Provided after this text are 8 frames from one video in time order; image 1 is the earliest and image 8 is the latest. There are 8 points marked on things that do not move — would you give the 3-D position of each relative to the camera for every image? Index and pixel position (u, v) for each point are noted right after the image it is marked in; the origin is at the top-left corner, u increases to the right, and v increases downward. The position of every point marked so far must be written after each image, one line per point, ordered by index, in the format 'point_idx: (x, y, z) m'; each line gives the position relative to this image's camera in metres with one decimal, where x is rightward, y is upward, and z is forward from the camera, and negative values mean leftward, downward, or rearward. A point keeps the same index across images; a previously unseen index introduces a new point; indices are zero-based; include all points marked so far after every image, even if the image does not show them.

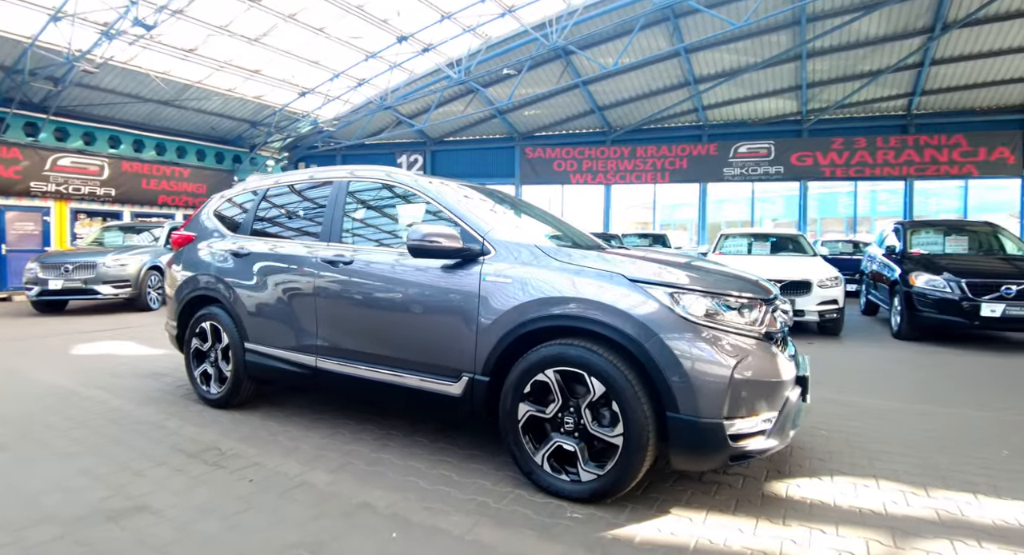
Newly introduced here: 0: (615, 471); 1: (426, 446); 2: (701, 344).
0: (+0.5, -0.9, +2.4) m
1: (-0.5, -1.1, +3.2) m
2: (+0.9, -0.3, +2.3) m
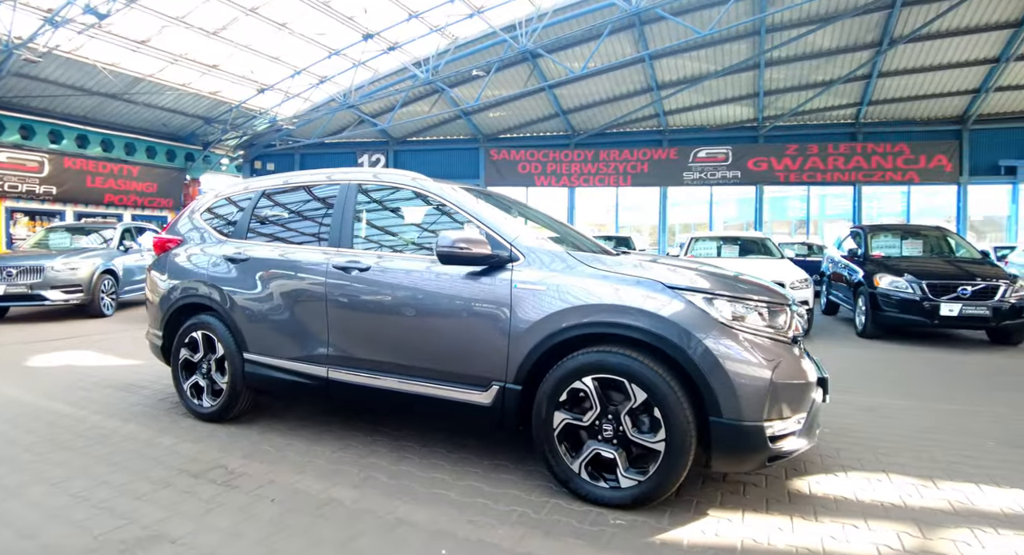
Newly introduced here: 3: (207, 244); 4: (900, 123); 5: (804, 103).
0: (+0.7, -0.9, +2.4) m
1: (-0.4, -1.1, +3.1) m
2: (+1.1, -0.3, +2.4) m
3: (-2.3, +0.3, +3.9) m
4: (+15.0, +6.0, +19.7) m
5: (+10.7, +6.4, +18.7) m
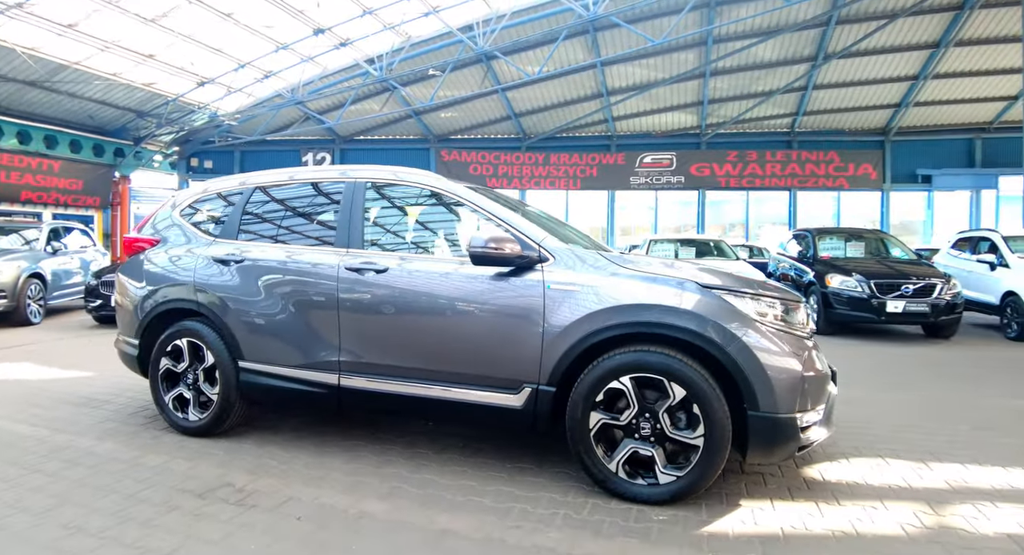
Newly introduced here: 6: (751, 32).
0: (+0.9, -0.9, +2.5) m
1: (-0.3, -1.1, +3.1) m
2: (+1.3, -0.3, +2.5) m
3: (-2.3, +0.2, +3.6) m
4: (+13.1, +6.0, +21.3) m
5: (+9.0, +6.4, +19.8) m
6: (+7.2, +7.5, +15.5) m
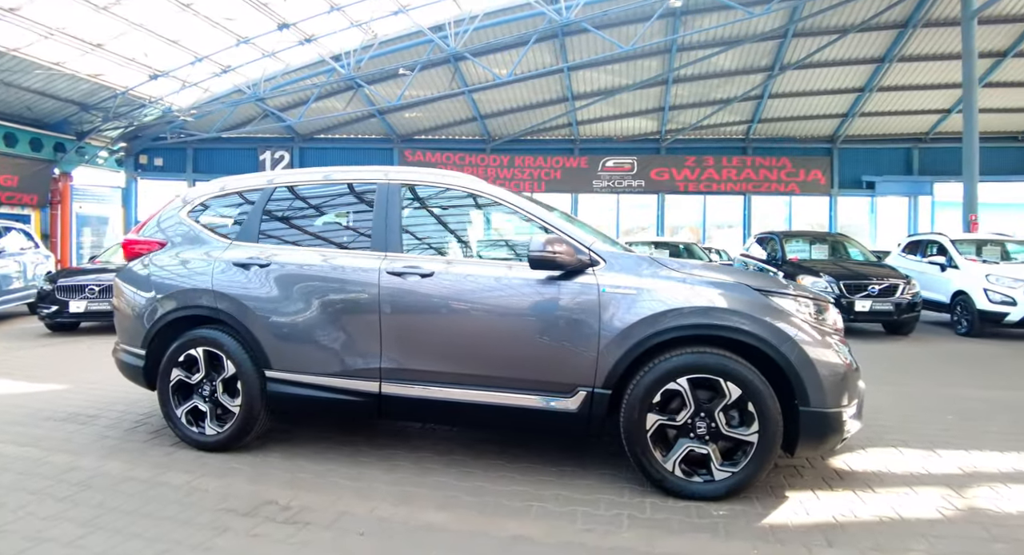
0: (+1.2, -0.9, +2.6) m
1: (0.0, -1.1, +3.0) m
2: (+1.6, -0.3, +2.6) m
3: (-2.1, +0.2, +3.4) m
4: (+11.7, +6.0, +22.4) m
5: (+7.7, +6.4, +20.6) m
6: (+6.3, +7.5, +16.1) m
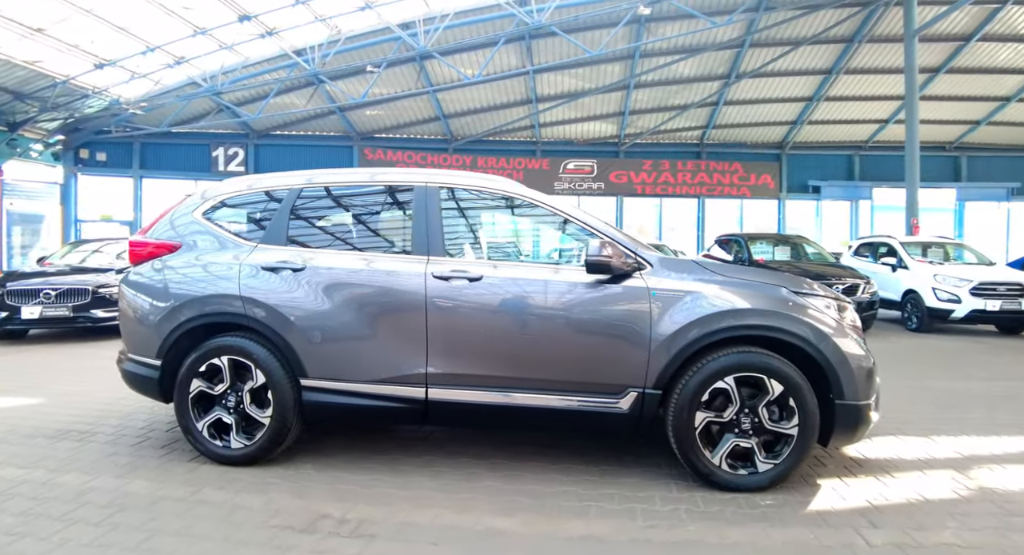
0: (+1.5, -1.0, +2.7) m
1: (+0.3, -1.2, +3.1) m
2: (+1.8, -0.3, +2.8) m
3: (-1.8, +0.2, +3.3) m
4: (+10.1, +6.1, +23.4) m
5: (+6.3, +6.4, +21.2) m
6: (+5.3, +7.5, +16.7) m
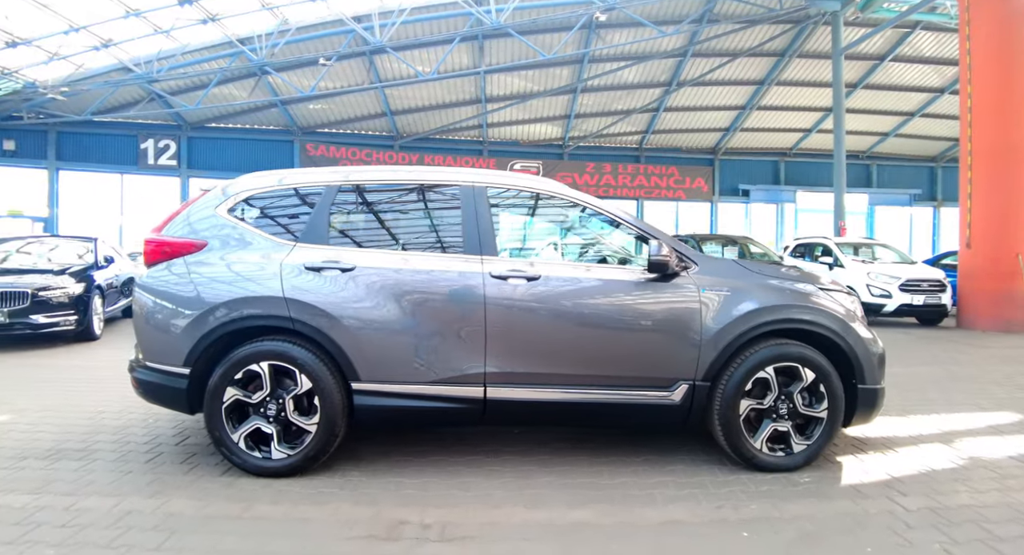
0: (+1.8, -0.9, +3.0) m
1: (+0.6, -1.2, +3.2) m
2: (+2.2, -0.3, +3.1) m
3: (-1.6, +0.2, +3.2) m
4: (+7.7, +6.1, +24.6) m
5: (+4.2, +6.5, +22.0) m
6: (+3.8, +7.5, +17.4) m
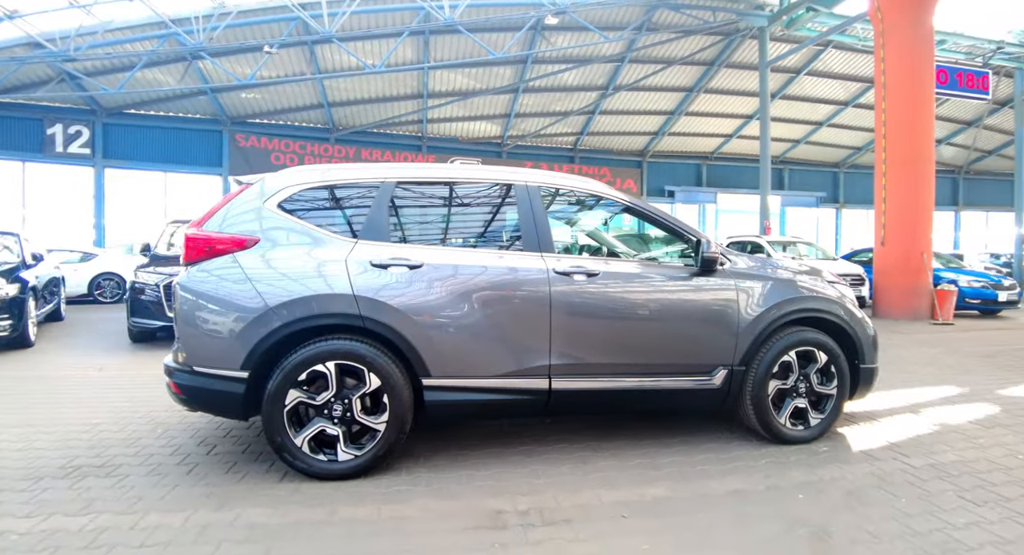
0: (+2.2, -0.9, +3.5) m
1: (+0.9, -1.1, +3.5) m
2: (+2.5, -0.3, +3.6) m
3: (-1.2, +0.2, +3.1) m
4: (+4.9, +6.3, +25.6) m
5: (+1.8, +6.6, +22.5) m
6: (+2.0, +7.7, +17.9) m
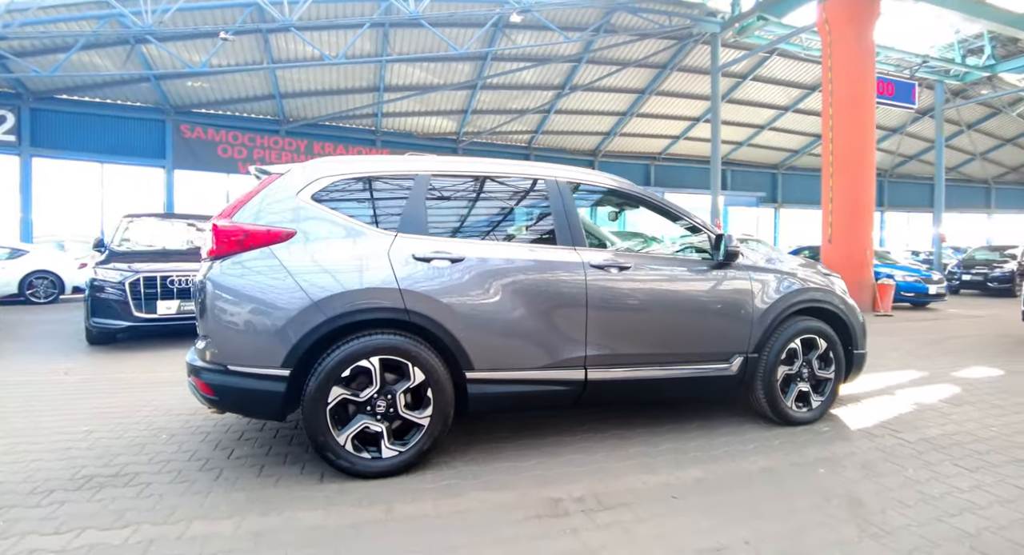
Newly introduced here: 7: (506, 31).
0: (+2.4, -0.9, +3.8) m
1: (+1.1, -1.1, +3.7) m
2: (+2.7, -0.2, +3.9) m
3: (-1.0, +0.2, +3.1) m
4: (+2.9, +6.5, +26.1) m
5: (+0.1, +6.8, +22.6) m
6: (+0.7, +7.8, +18.1) m
7: (+0.1, +8.1, +16.8) m
